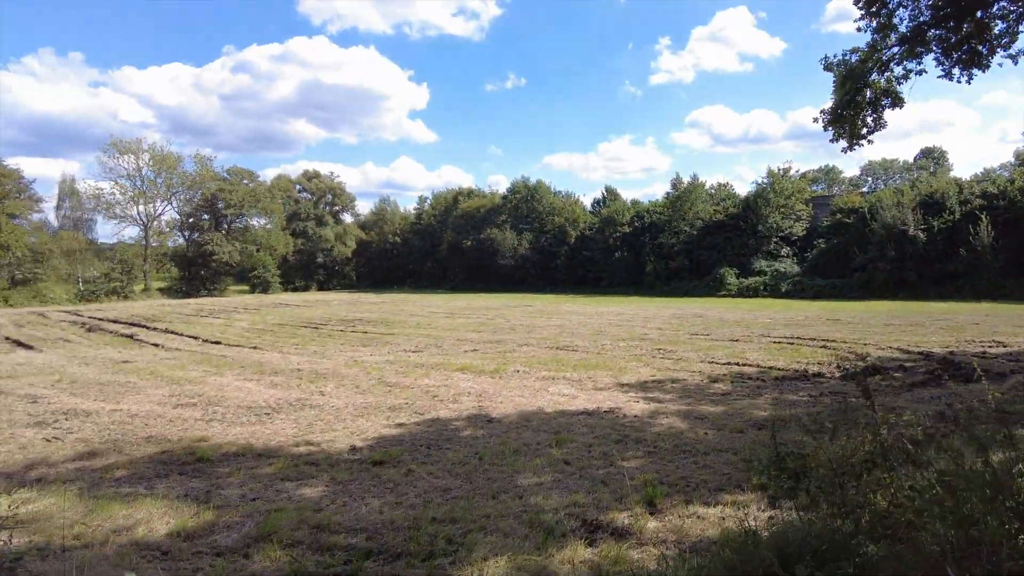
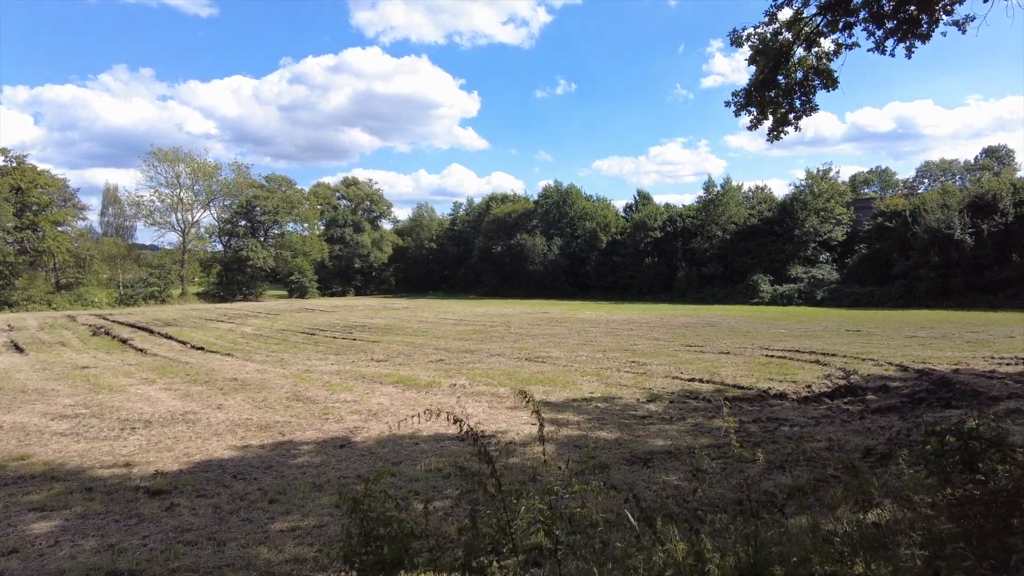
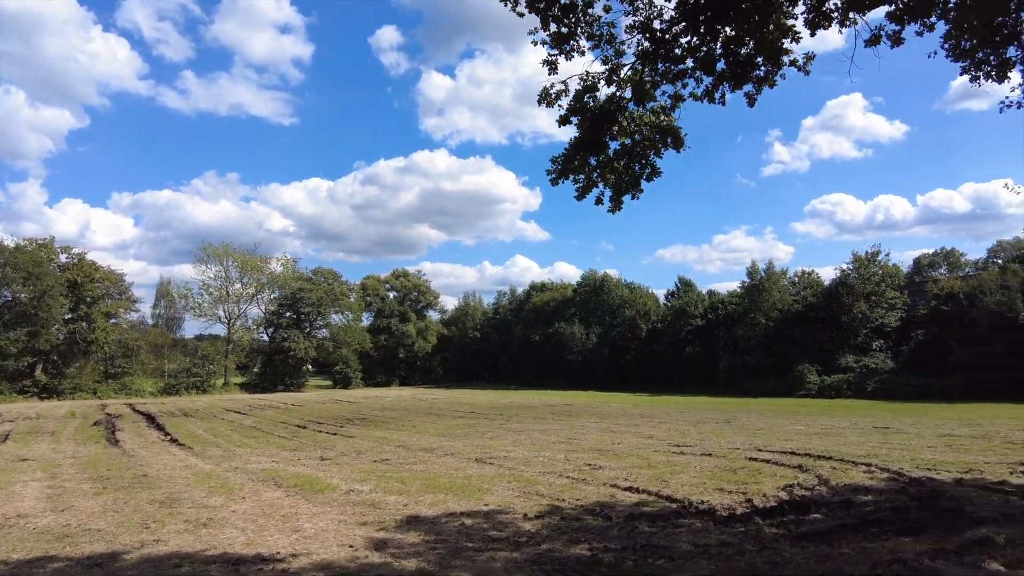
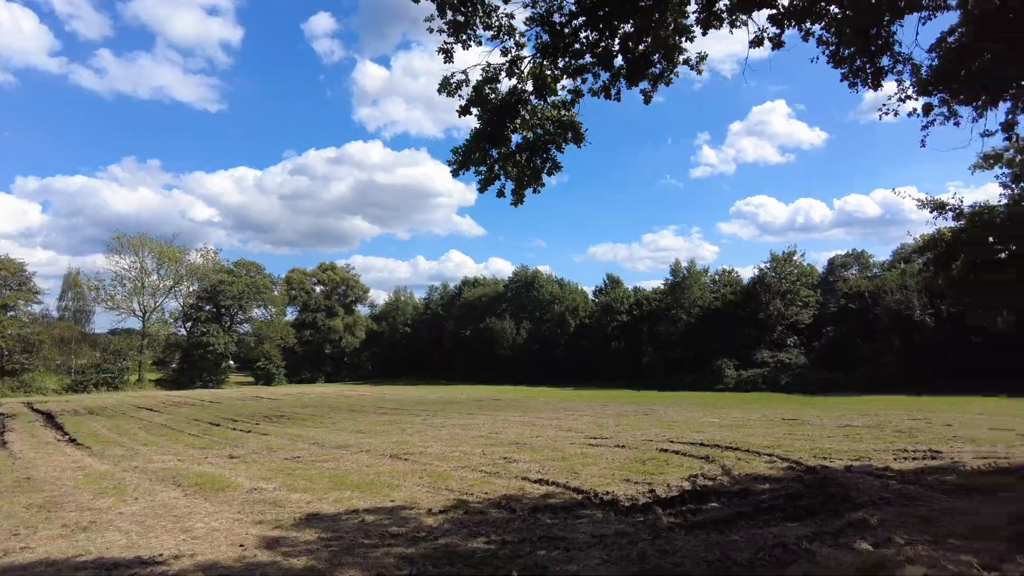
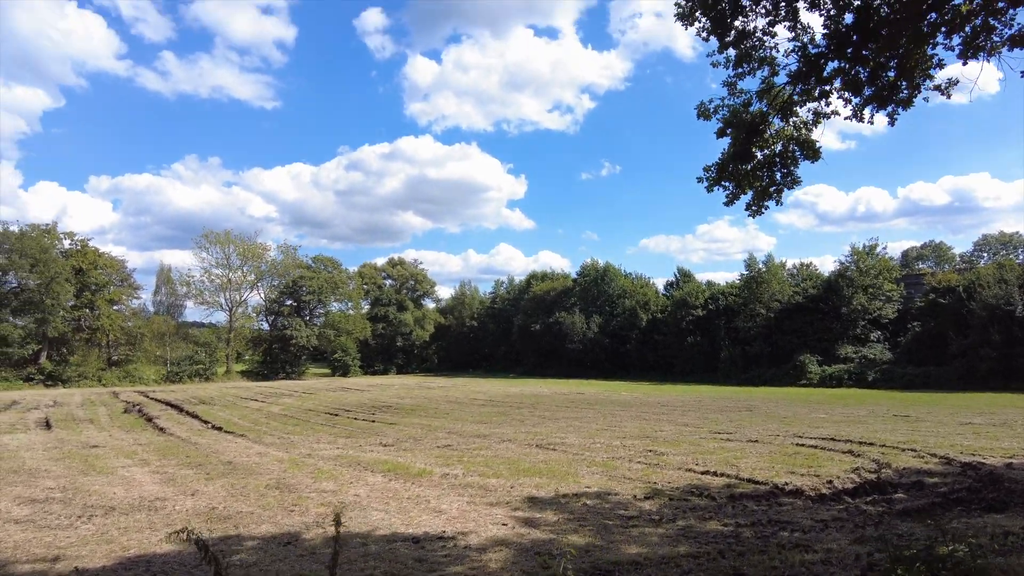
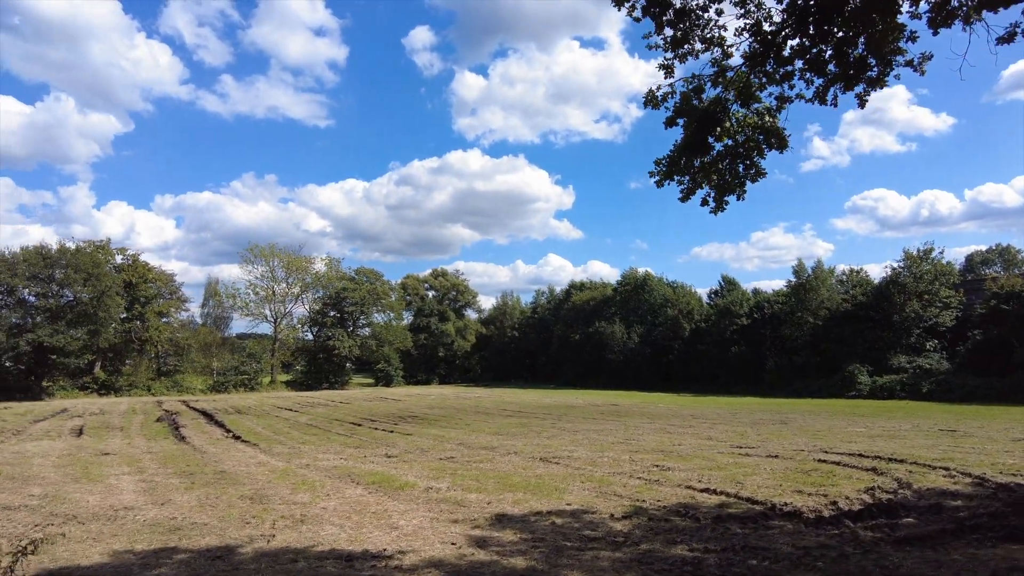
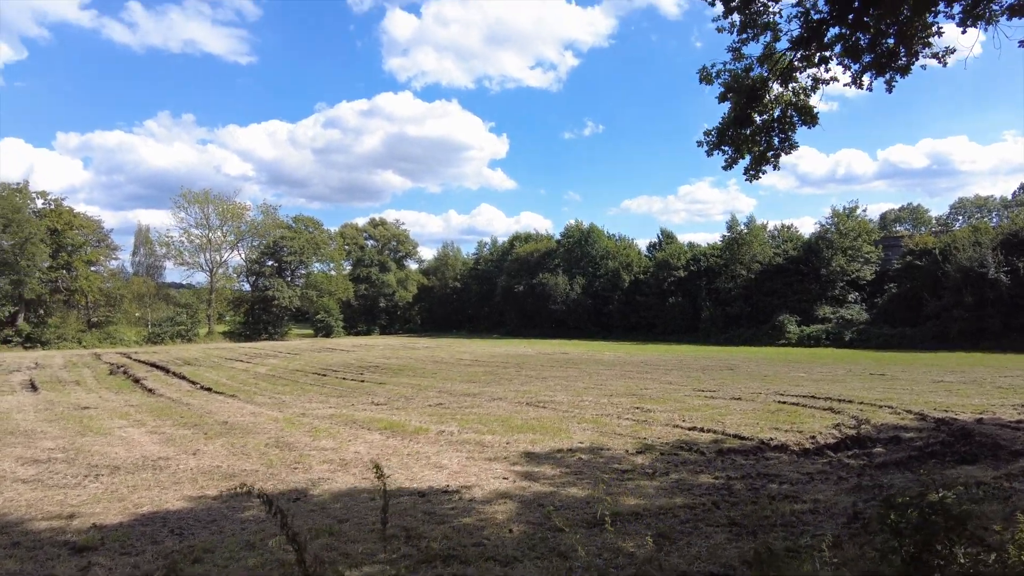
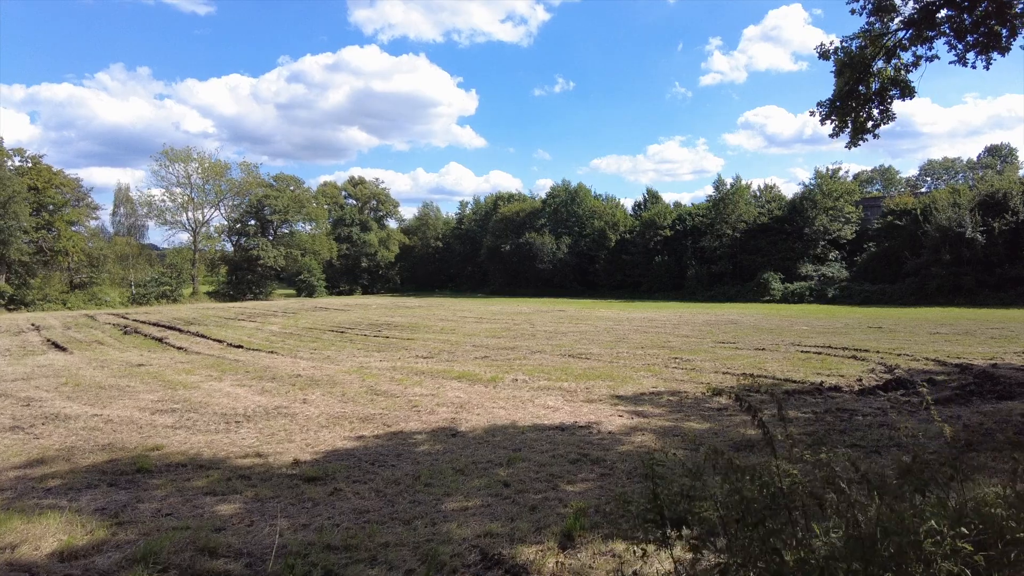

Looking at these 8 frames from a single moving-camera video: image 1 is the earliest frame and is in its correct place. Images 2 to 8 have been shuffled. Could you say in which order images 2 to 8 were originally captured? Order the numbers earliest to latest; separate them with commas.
8, 2, 7, 5, 6, 3, 4
